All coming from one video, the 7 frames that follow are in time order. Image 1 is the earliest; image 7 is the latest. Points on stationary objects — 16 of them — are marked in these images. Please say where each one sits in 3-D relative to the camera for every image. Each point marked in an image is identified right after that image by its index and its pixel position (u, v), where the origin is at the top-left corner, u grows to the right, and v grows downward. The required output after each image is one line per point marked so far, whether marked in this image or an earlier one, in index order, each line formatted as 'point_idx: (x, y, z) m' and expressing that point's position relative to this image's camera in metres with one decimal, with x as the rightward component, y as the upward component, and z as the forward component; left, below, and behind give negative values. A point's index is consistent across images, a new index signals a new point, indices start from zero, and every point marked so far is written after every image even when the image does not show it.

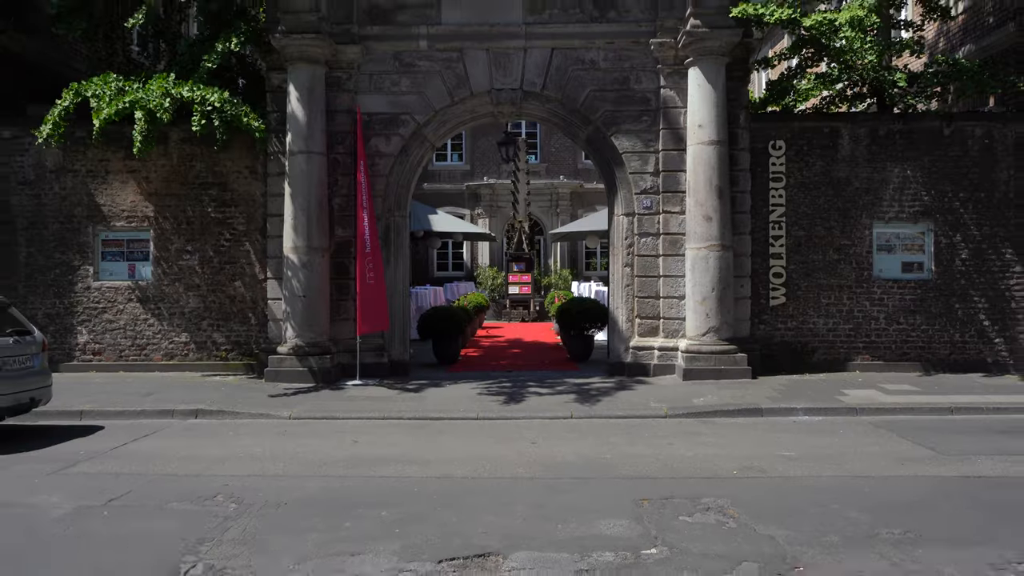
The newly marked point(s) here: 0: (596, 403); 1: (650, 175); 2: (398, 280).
0: (+1.0, -1.4, +10.2) m
1: (+2.0, +1.7, +12.5) m
2: (-1.7, +0.1, +12.8) m
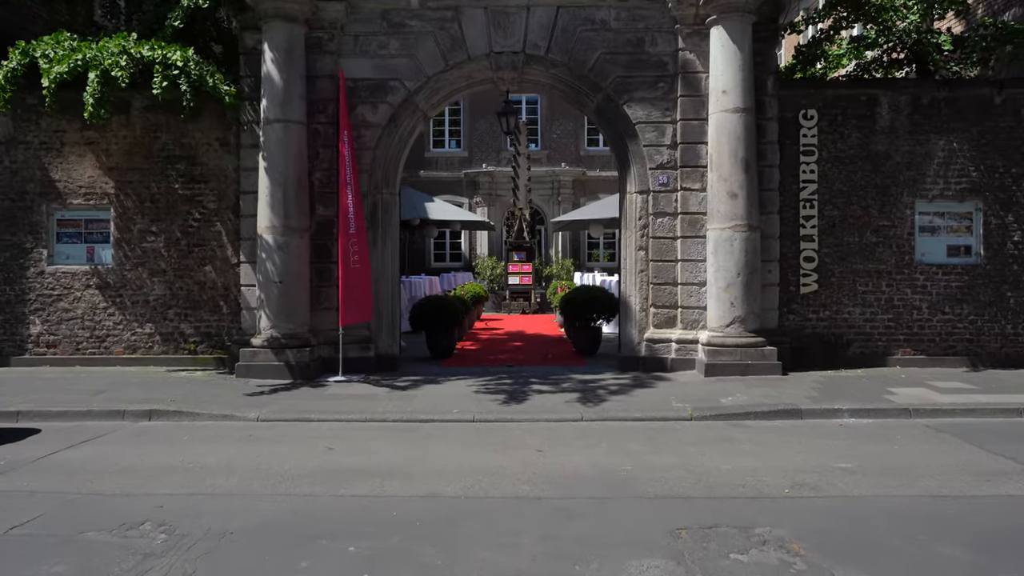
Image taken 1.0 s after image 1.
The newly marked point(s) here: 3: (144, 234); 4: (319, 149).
0: (+1.0, -1.2, +8.9) m
1: (+2.1, +1.9, +11.2) m
2: (-1.7, +0.3, +11.6) m
3: (-5.0, +0.7, +11.4) m
4: (-2.6, +1.8, +11.2) m
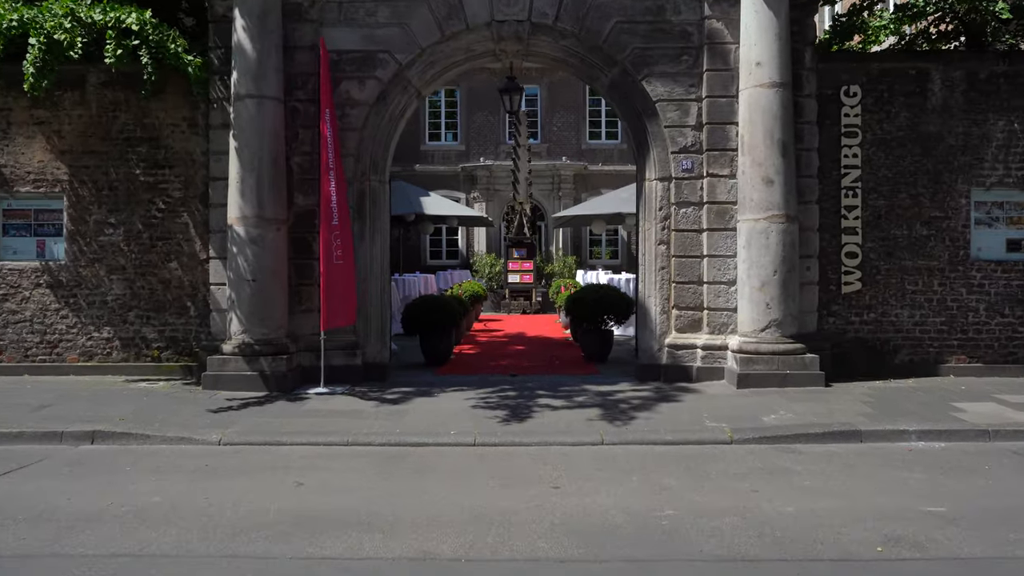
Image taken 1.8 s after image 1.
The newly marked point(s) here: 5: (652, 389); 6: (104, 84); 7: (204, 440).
0: (+1.1, -1.2, +7.7) m
1: (+2.1, +1.9, +10.0) m
2: (-1.7, +0.3, +10.3) m
3: (-5.0, +0.7, +10.1) m
4: (-2.5, +1.9, +9.9) m
5: (+1.5, -1.1, +9.2) m
6: (-4.9, +2.5, +10.1) m
7: (-2.6, -1.3, +7.2) m
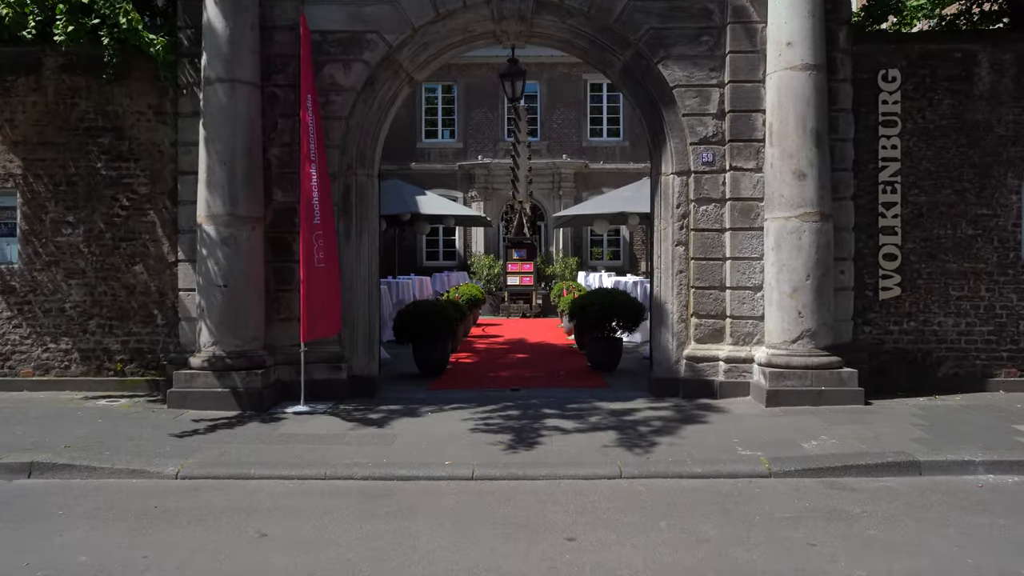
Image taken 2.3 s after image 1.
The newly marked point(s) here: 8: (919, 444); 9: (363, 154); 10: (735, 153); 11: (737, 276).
0: (+1.1, -1.3, +6.7) m
1: (+2.1, +1.8, +9.0) m
2: (-1.7, +0.3, +9.3) m
3: (-4.9, +0.7, +9.2) m
4: (-2.5, +1.8, +9.0) m
5: (+1.6, -1.2, +8.3) m
6: (-4.9, +2.4, +9.1) m
7: (-2.6, -1.4, +6.2) m
8: (+3.2, -1.2, +6.6) m
9: (-1.6, +1.5, +9.3) m
10: (+2.4, +1.4, +8.9) m
11: (+2.4, +0.1, +8.8) m
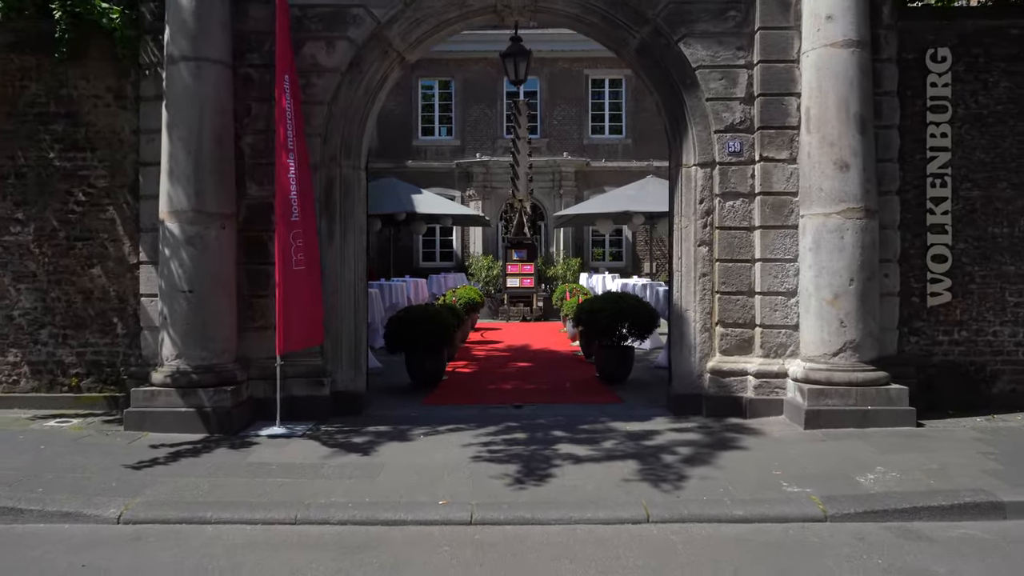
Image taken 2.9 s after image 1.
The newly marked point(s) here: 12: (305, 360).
0: (+1.2, -1.3, +5.7) m
1: (+2.2, +1.8, +8.0) m
2: (-1.6, +0.2, +8.3) m
3: (-4.9, +0.6, +8.2) m
4: (-2.5, +1.7, +8.0) m
5: (+1.6, -1.2, +7.3) m
6: (-4.8, +2.3, +8.1) m
7: (-2.6, -1.4, +5.2) m
8: (+3.2, -1.3, +5.6) m
9: (-1.6, +1.4, +8.3) m
10: (+2.4, +1.4, +7.9) m
11: (+2.4, +0.1, +7.9) m
12: (-2.0, -0.7, +8.0) m
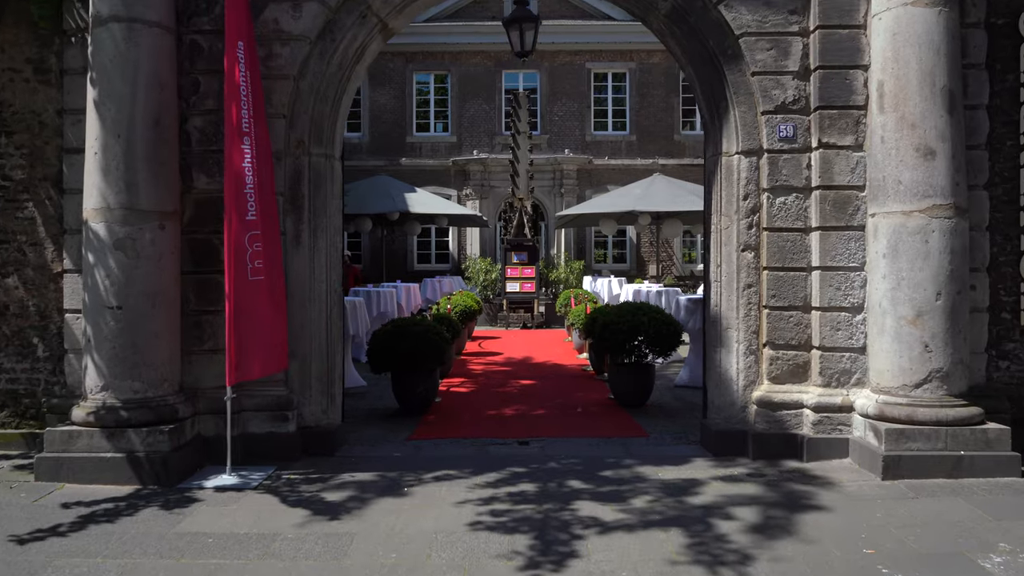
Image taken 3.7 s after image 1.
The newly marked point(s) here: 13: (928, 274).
0: (+1.2, -1.4, +4.3) m
1: (+2.2, +1.6, +6.6) m
2: (-1.6, +0.1, +6.9) m
3: (-4.9, +0.5, +6.7) m
4: (-2.4, +1.6, +6.5) m
5: (+1.6, -1.3, +5.9) m
6: (-4.8, +2.2, +6.7) m
7: (-2.5, -1.5, +3.8) m
8: (+3.2, -1.4, +4.2) m
9: (-1.6, +1.3, +6.9) m
10: (+2.4, +1.3, +6.5) m
11: (+2.4, 0.0, +6.5) m
12: (-1.9, -0.8, +6.6) m
13: (+2.9, +0.1, +5.9) m
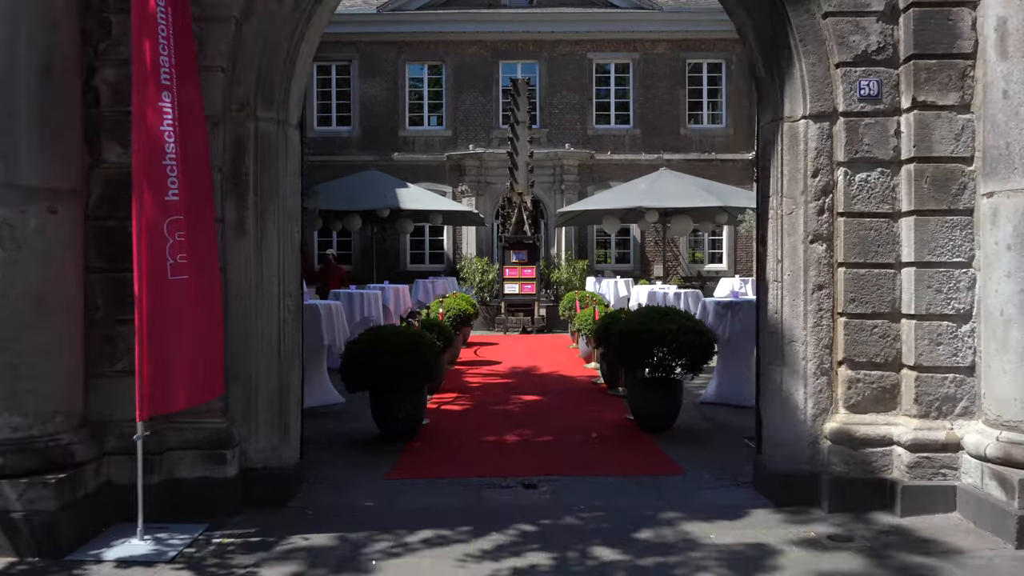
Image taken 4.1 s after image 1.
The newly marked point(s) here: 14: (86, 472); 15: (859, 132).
0: (+1.2, -1.4, +2.8) m
1: (+2.2, +1.6, +5.1) m
2: (-1.6, +0.1, +5.4) m
3: (-4.8, +0.5, +5.2) m
4: (-2.4, +1.6, +5.1) m
5: (+1.7, -1.3, +4.4) m
6: (-4.8, +2.2, +5.2) m
7: (-2.5, -1.5, +2.3) m
8: (+3.3, -1.4, +2.7) m
9: (-1.5, +1.3, +5.4) m
10: (+2.5, +1.2, +5.0) m
11: (+2.5, 0.0, +5.0) m
12: (-1.9, -0.8, +5.1) m
13: (+3.0, +0.1, +4.4) m
14: (-2.4, -1.0, +4.8) m
15: (+2.1, +0.9, +5.1) m
